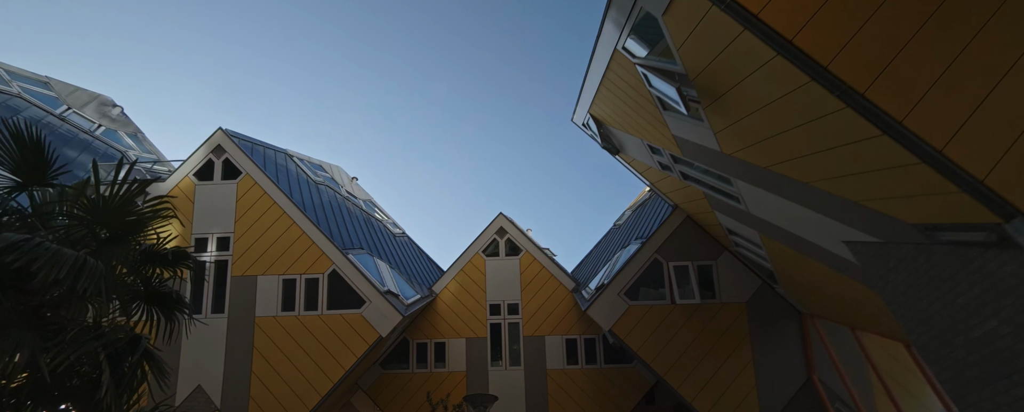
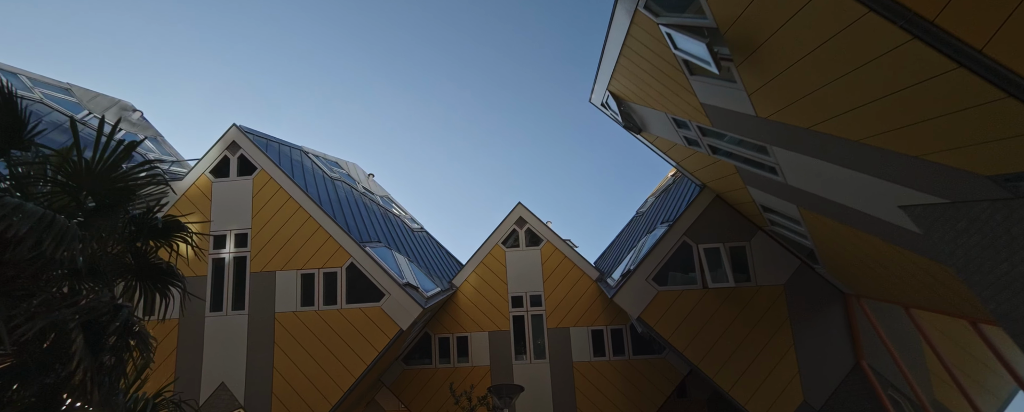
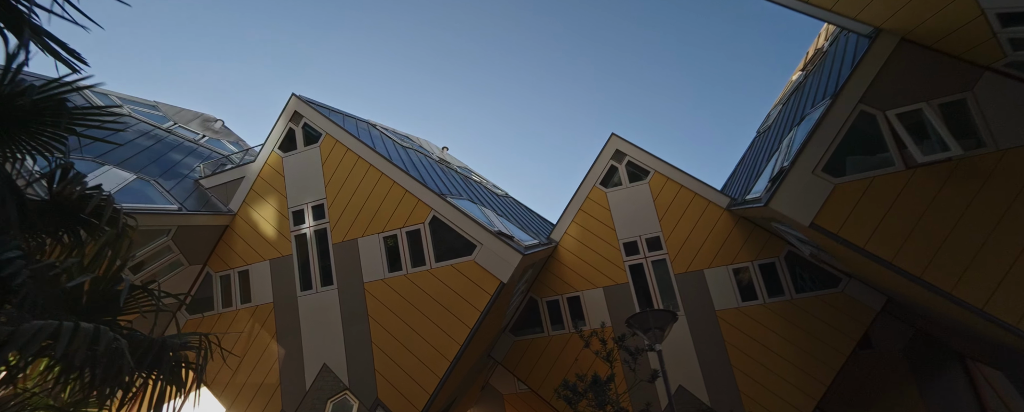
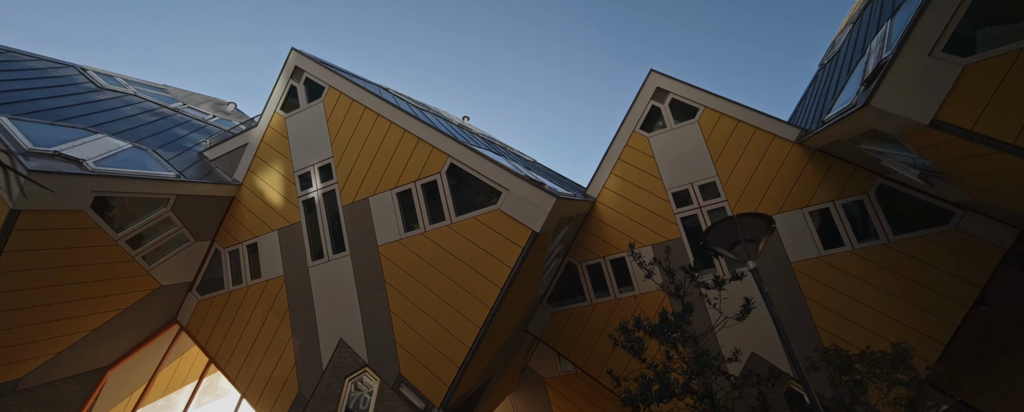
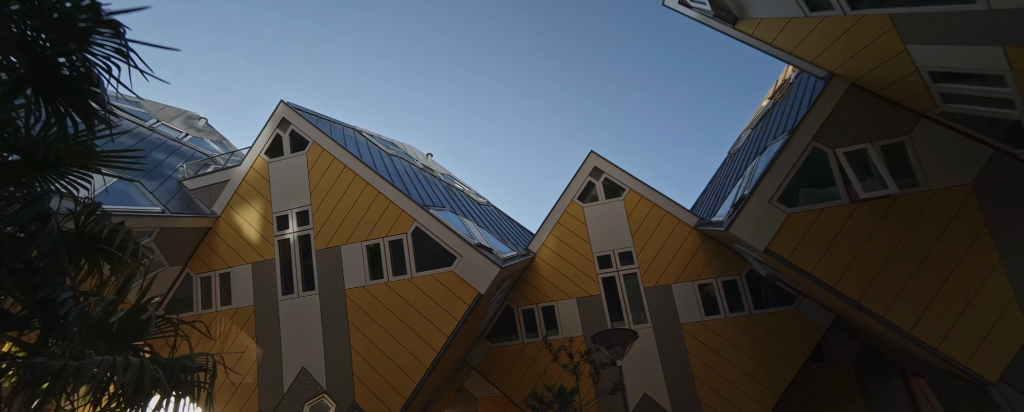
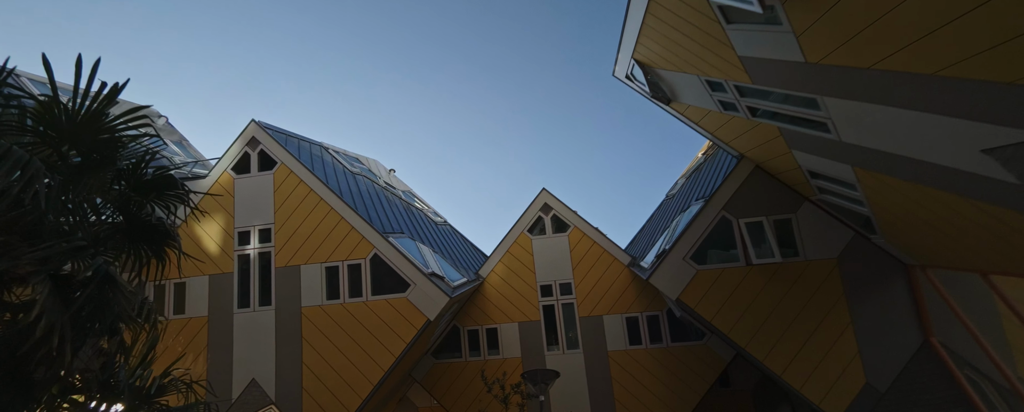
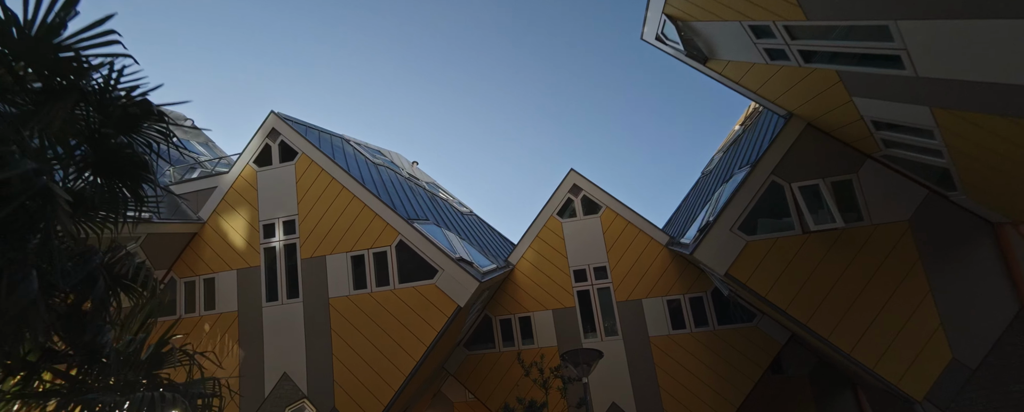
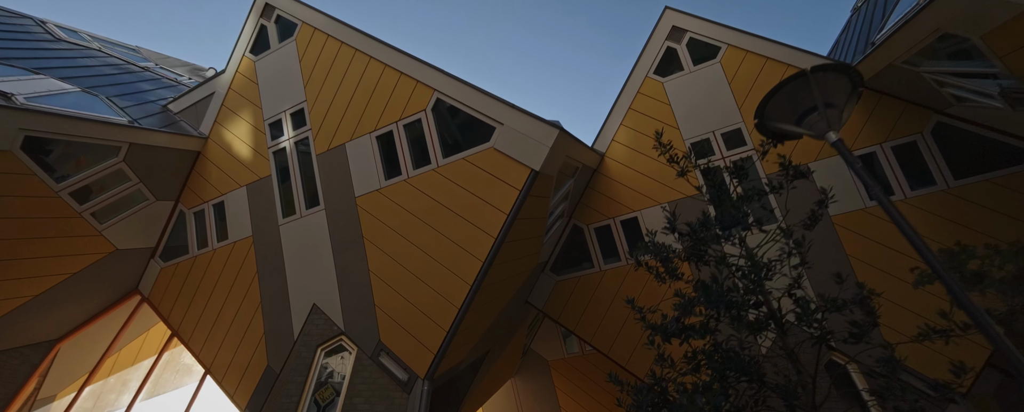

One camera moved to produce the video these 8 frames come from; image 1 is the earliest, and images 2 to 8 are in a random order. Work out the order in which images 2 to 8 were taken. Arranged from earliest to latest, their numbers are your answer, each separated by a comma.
2, 6, 7, 5, 3, 4, 8
